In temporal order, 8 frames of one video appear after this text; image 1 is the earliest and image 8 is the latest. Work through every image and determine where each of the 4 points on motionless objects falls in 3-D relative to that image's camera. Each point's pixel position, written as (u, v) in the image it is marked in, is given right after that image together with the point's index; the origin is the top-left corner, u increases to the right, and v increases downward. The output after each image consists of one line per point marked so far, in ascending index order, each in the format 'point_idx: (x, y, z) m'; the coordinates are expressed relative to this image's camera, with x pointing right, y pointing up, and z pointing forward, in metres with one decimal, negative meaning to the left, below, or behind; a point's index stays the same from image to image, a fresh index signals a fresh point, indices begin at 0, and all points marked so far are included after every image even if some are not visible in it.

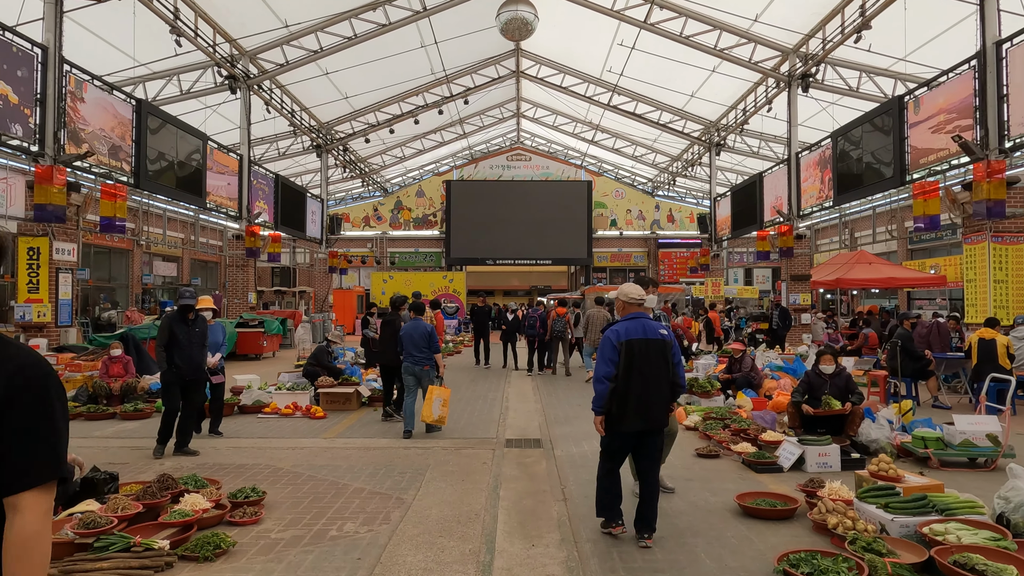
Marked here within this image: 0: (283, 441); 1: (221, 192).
0: (-2.1, -1.4, +6.2) m
1: (-6.6, +2.2, +15.1) m
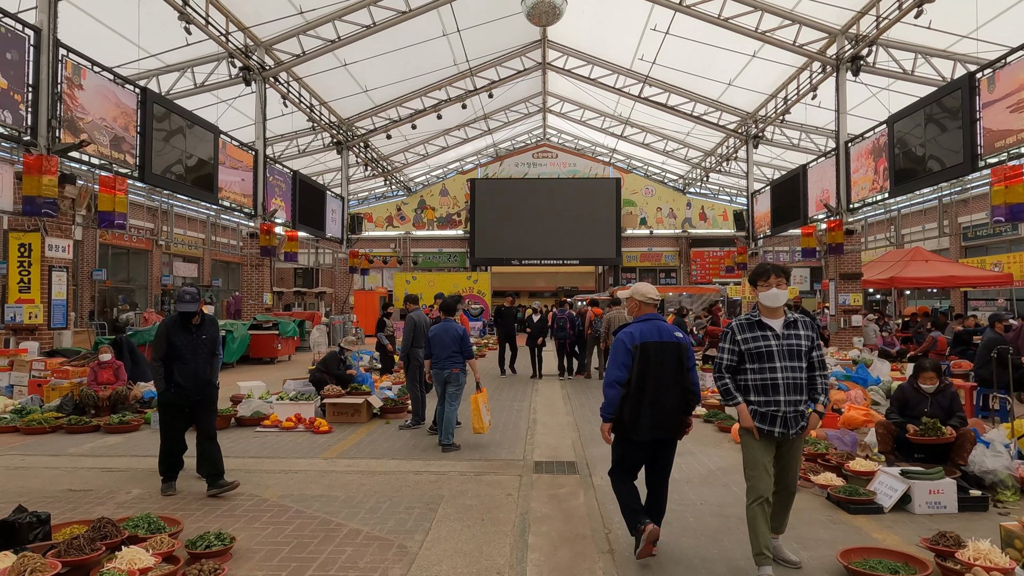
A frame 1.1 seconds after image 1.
0: (-1.9, -1.4, +5.3) m
1: (-6.0, +2.2, +14.5) m
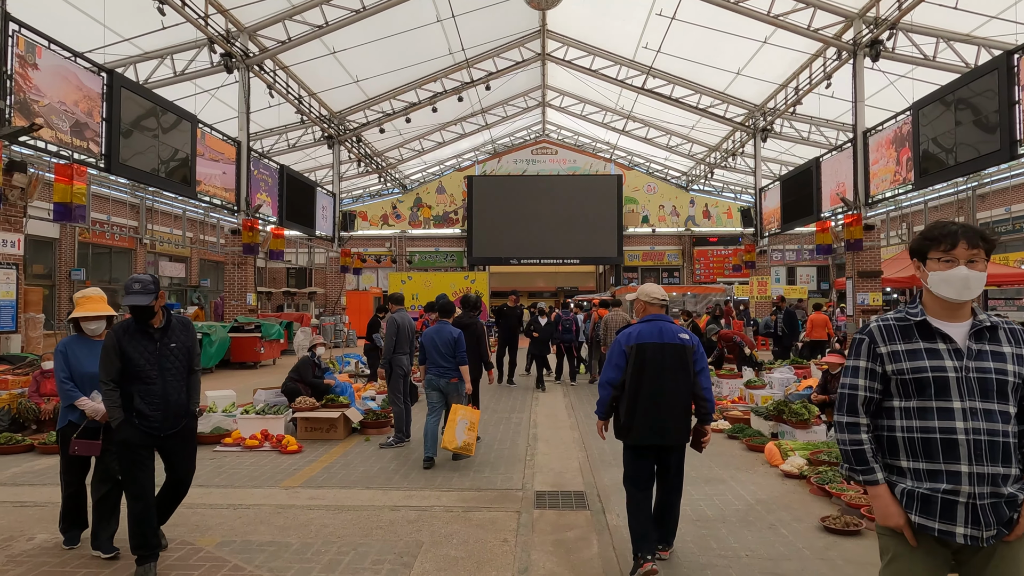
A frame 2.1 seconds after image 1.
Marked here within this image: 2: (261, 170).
0: (-1.9, -1.4, +4.5) m
1: (-6.1, +2.2, +13.6) m
2: (-6.0, +2.9, +16.0) m
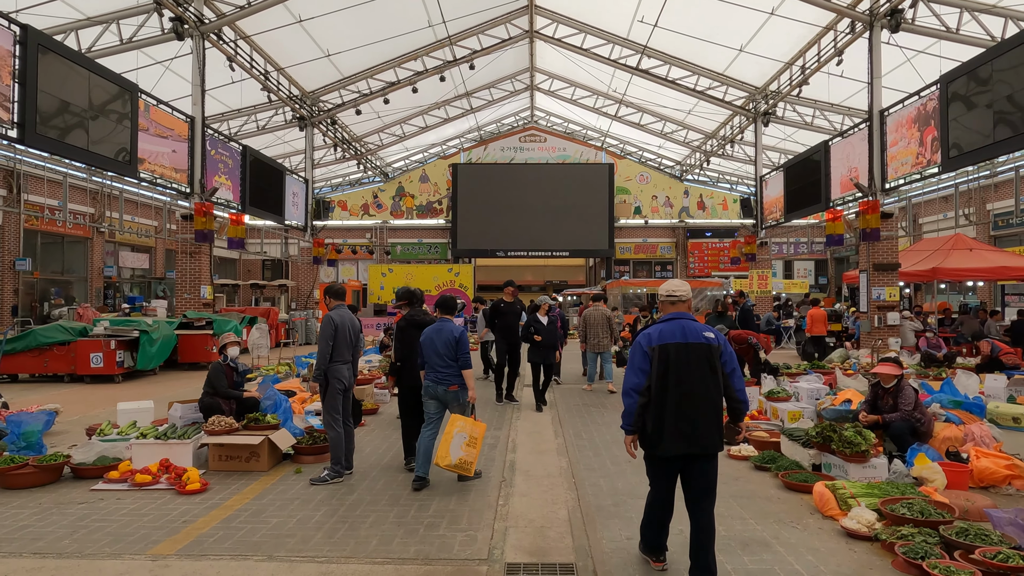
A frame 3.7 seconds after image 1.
0: (-2.1, -1.3, +3.1) m
1: (-6.4, +2.3, +12.2) m
2: (-6.4, +3.0, +14.6) m
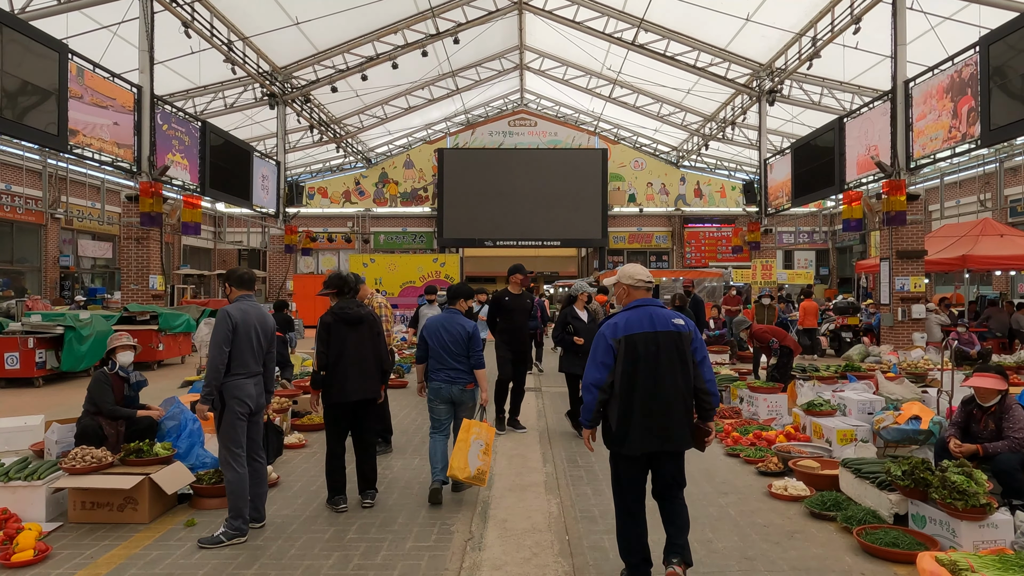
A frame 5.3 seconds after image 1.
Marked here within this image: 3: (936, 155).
0: (-2.2, -1.3, +1.8) m
1: (-6.7, +2.5, +10.8) m
2: (-6.7, +3.2, +13.1) m
3: (+6.9, +2.2, +10.8) m
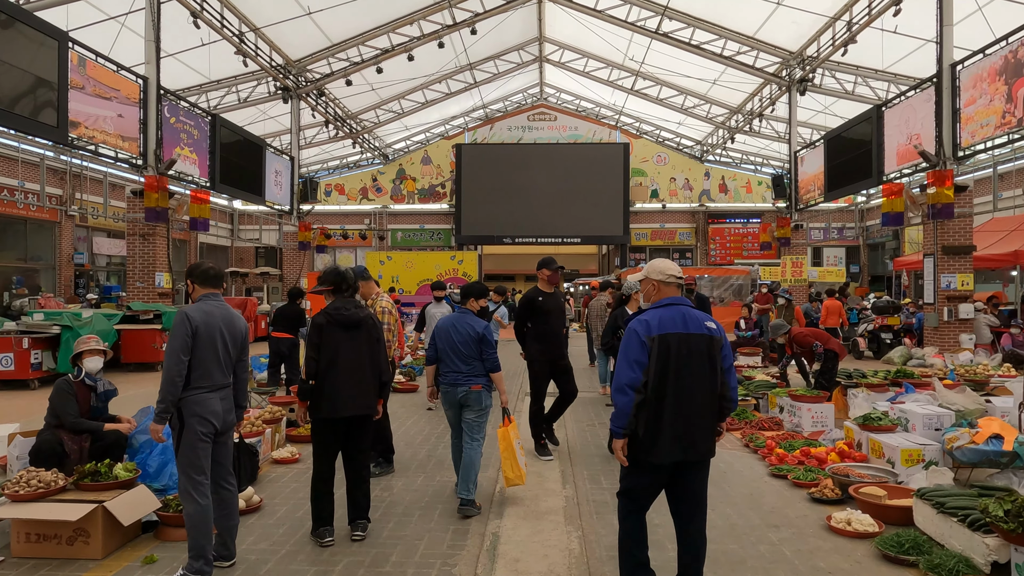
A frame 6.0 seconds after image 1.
0: (-2.2, -1.3, +1.3) m
1: (-6.4, +2.5, +10.4) m
2: (-6.3, +3.3, +12.8) m
3: (+7.2, +2.2, +10.0) m
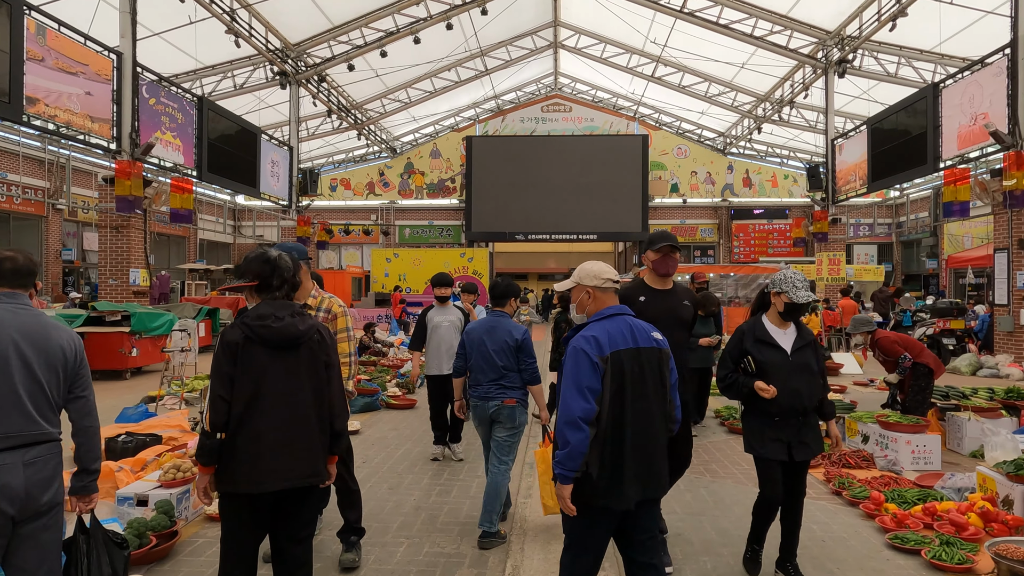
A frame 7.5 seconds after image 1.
0: (-2.2, -1.2, +0.2) m
1: (-6.2, +2.6, +9.3) m
2: (-6.1, +3.3, +11.7) m
3: (+7.3, +2.2, +8.6) m
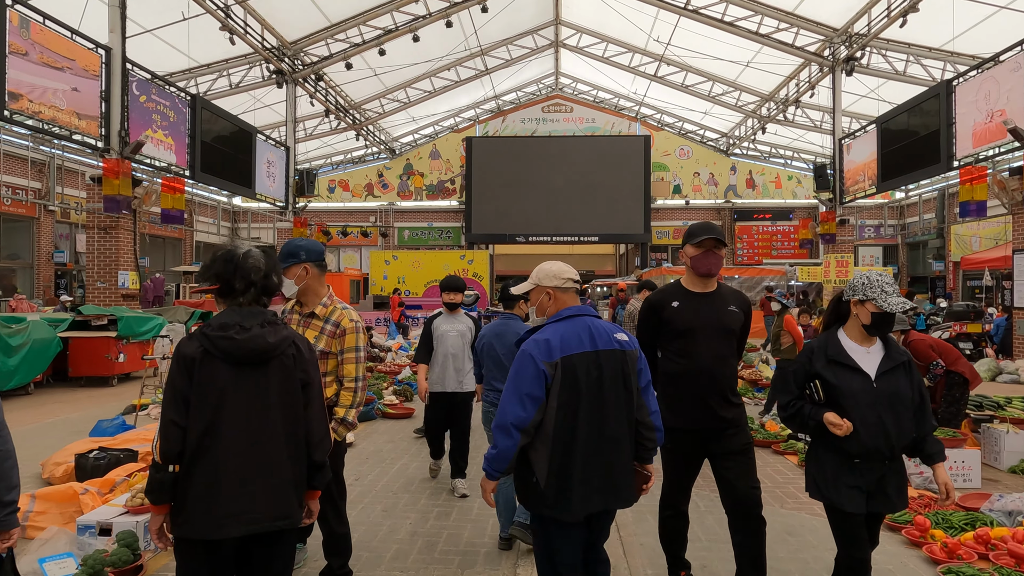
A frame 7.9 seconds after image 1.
0: (-2.2, -1.2, -0.2) m
1: (-6.2, +2.5, +9.0) m
2: (-6.1, +3.3, +11.3) m
3: (+7.4, +2.2, +8.3) m
